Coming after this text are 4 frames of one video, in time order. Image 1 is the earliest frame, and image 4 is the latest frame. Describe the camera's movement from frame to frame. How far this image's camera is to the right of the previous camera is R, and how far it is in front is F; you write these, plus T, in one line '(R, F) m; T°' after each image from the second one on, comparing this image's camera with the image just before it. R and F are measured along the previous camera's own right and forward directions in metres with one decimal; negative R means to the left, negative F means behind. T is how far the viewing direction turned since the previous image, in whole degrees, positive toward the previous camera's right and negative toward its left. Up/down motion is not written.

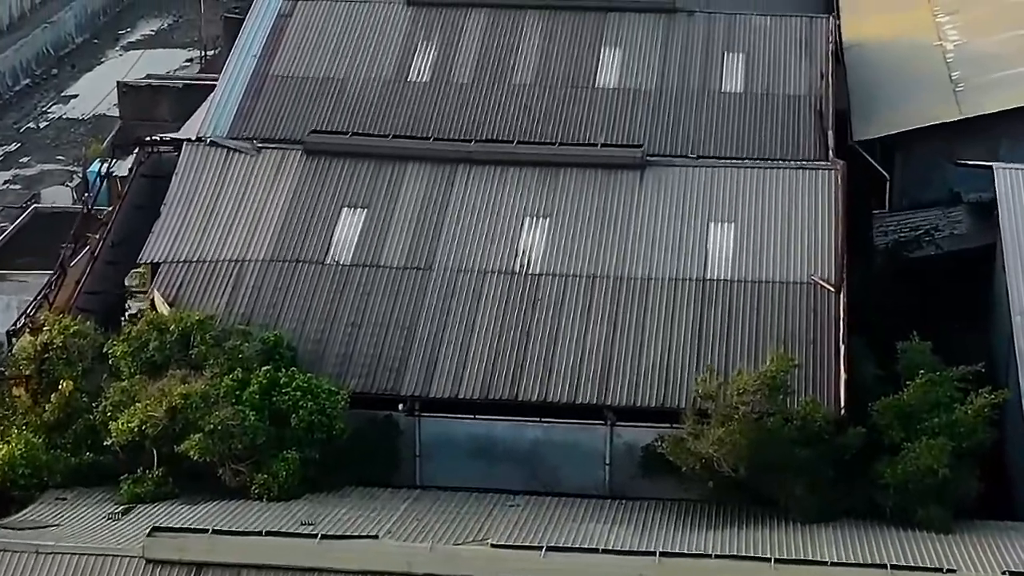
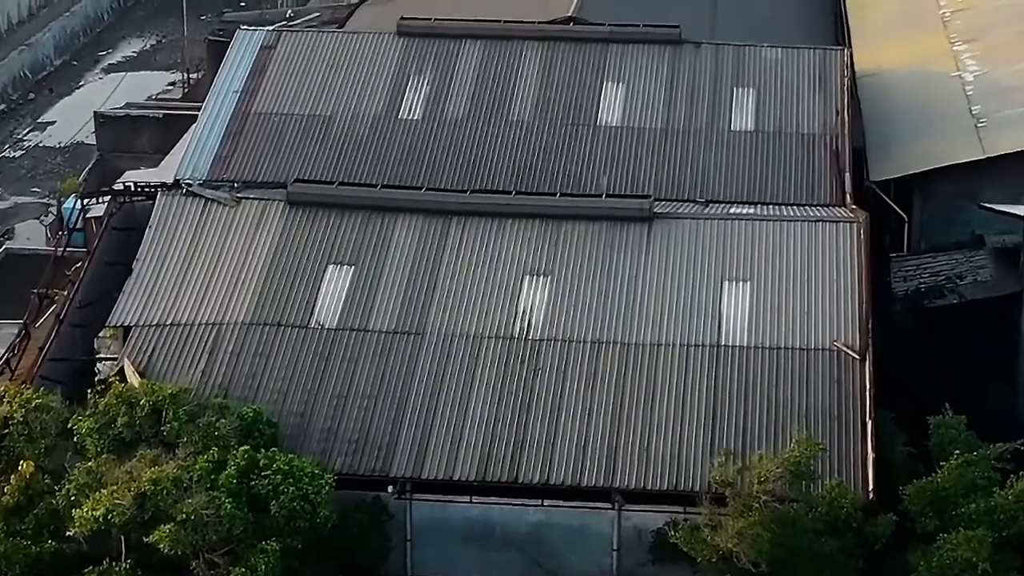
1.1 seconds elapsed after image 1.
(-0.1, +1.5) m; 0°
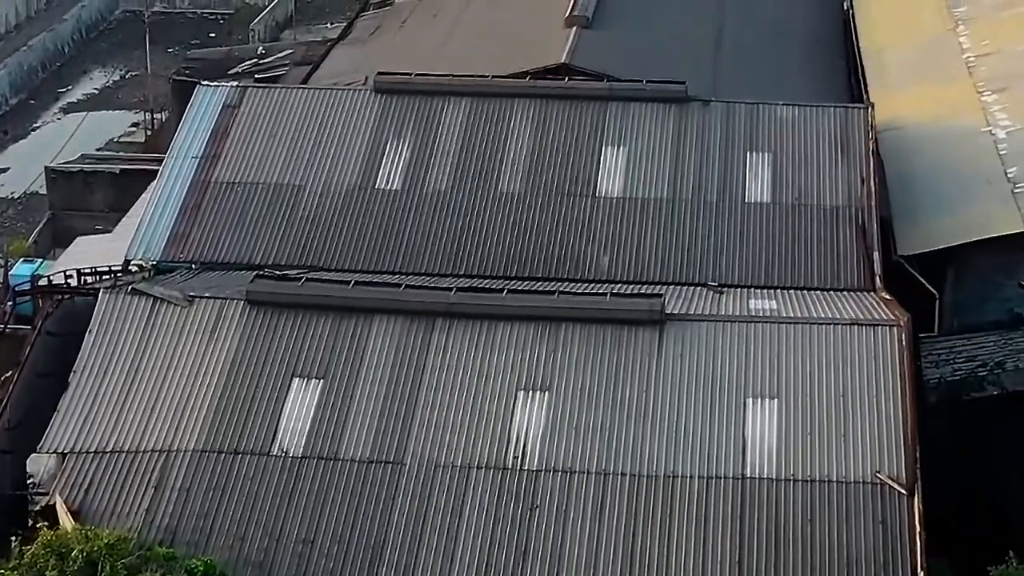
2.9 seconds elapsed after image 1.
(-0.1, +2.5) m; 0°
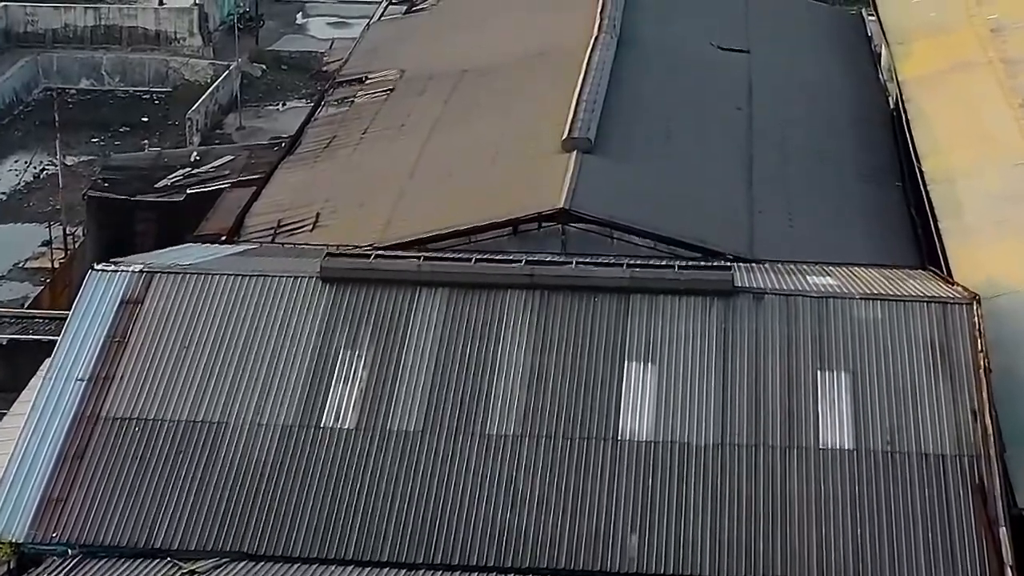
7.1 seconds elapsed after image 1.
(-0.2, +5.7) m; +1°
